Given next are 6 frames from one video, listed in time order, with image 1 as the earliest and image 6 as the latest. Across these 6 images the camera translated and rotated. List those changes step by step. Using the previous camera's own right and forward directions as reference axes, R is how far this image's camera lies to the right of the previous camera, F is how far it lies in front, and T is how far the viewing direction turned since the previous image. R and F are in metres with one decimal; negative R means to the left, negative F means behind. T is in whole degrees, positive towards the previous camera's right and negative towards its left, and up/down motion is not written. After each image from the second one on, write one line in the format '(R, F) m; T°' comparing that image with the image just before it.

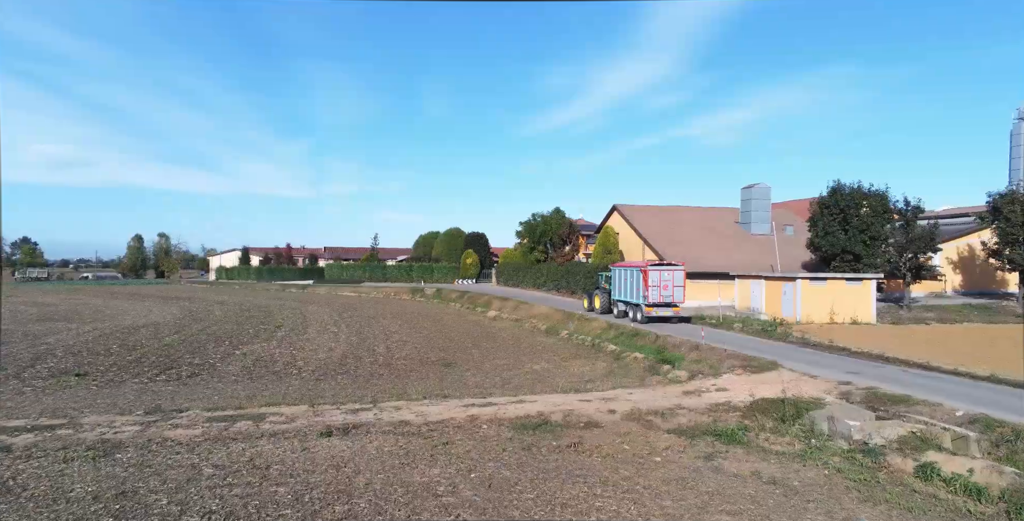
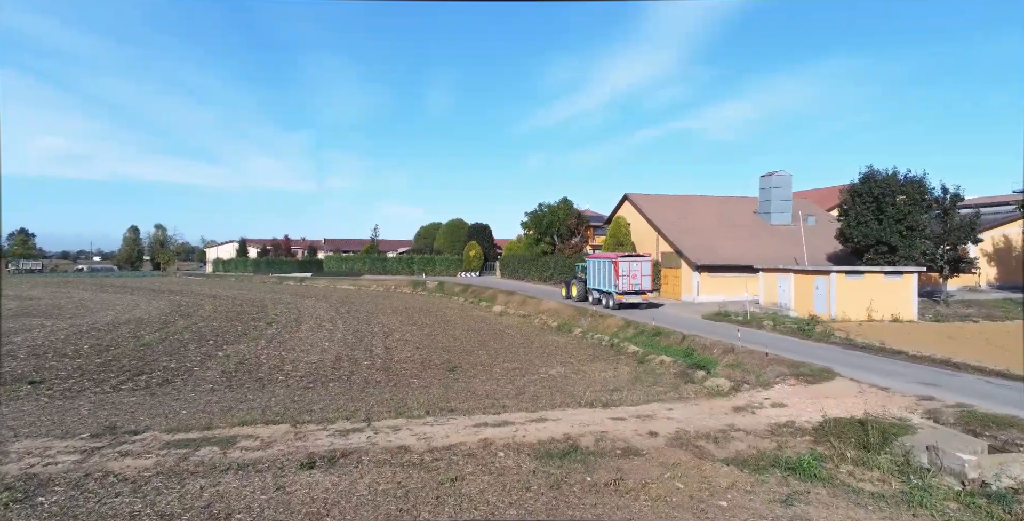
(-0.2, +1.6) m; 0°
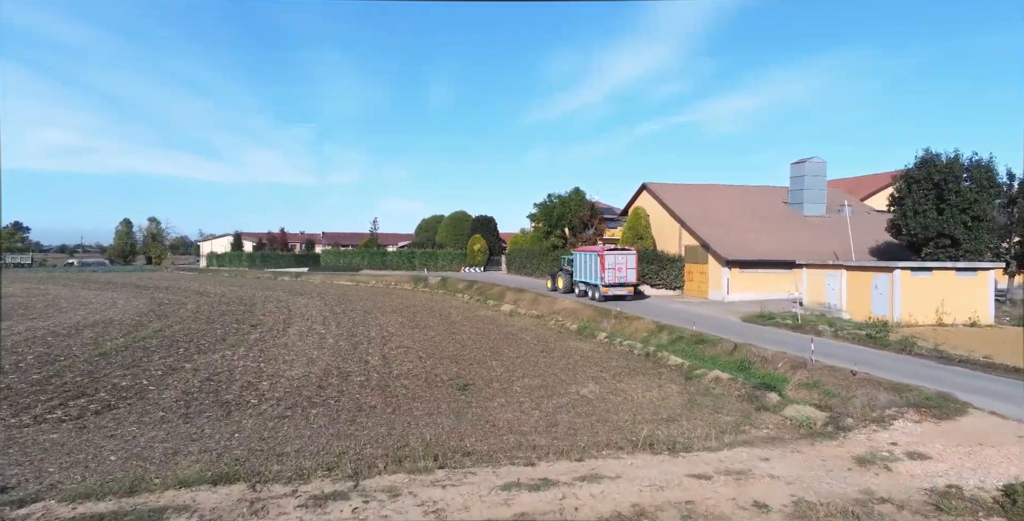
(-0.4, +2.3) m; 0°
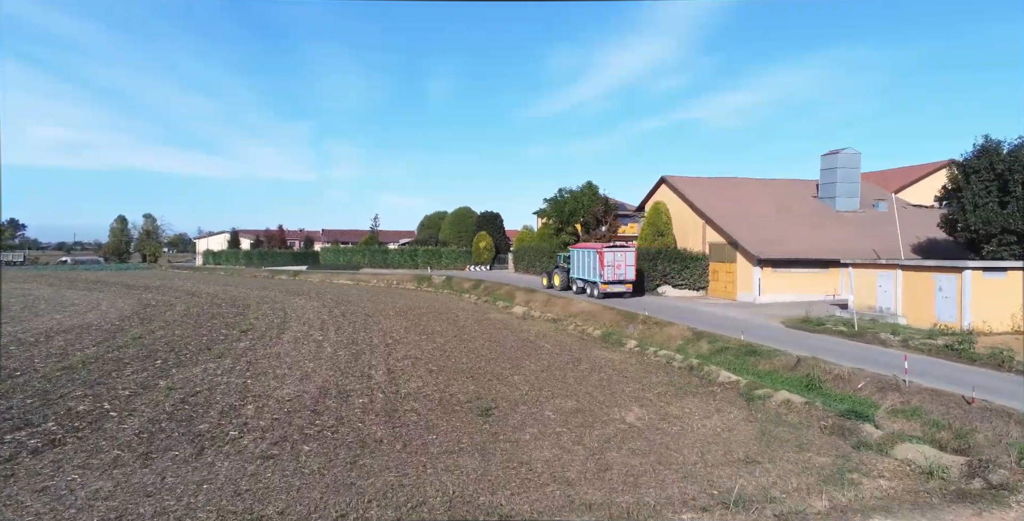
(-0.5, +1.8) m; 0°
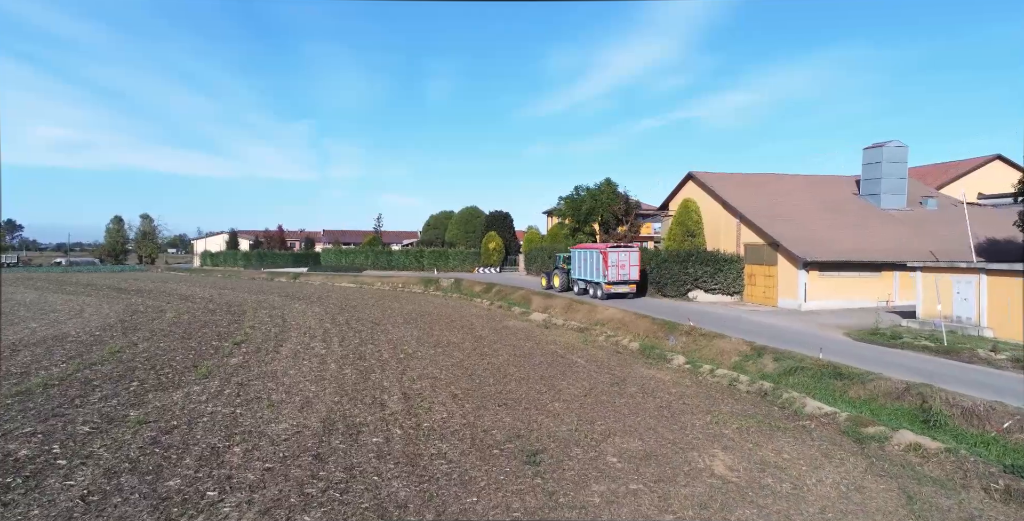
(-0.6, +1.9) m; 0°
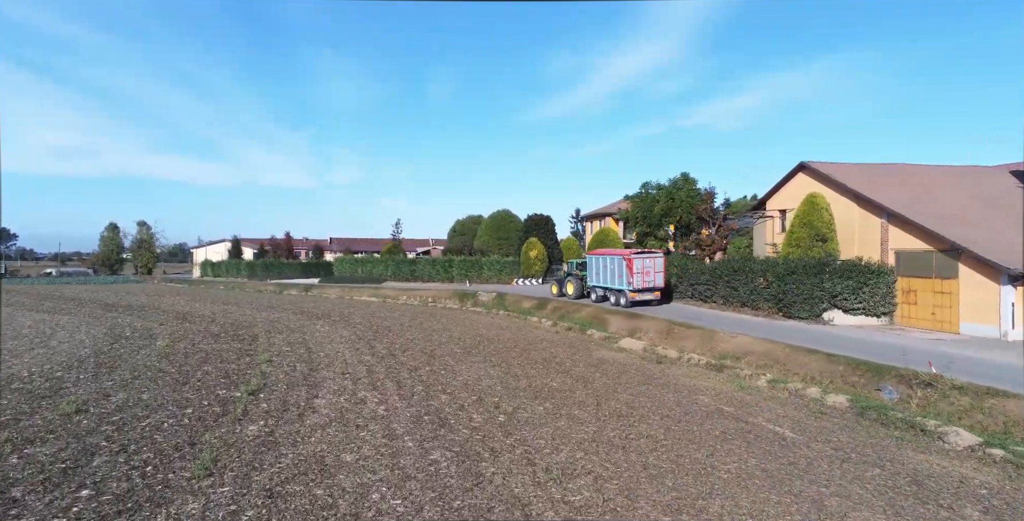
(-2.5, +4.9) m; 0°
